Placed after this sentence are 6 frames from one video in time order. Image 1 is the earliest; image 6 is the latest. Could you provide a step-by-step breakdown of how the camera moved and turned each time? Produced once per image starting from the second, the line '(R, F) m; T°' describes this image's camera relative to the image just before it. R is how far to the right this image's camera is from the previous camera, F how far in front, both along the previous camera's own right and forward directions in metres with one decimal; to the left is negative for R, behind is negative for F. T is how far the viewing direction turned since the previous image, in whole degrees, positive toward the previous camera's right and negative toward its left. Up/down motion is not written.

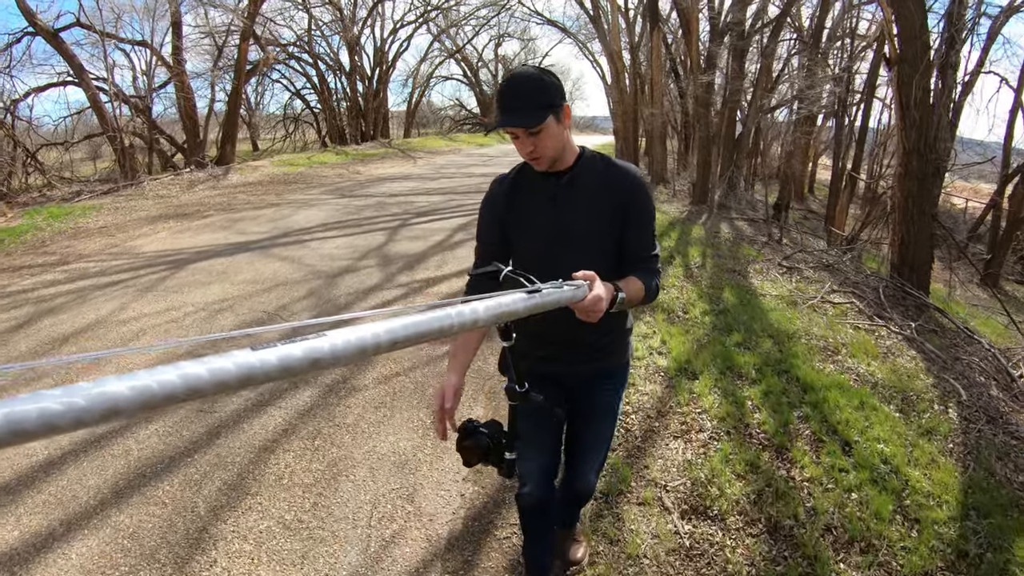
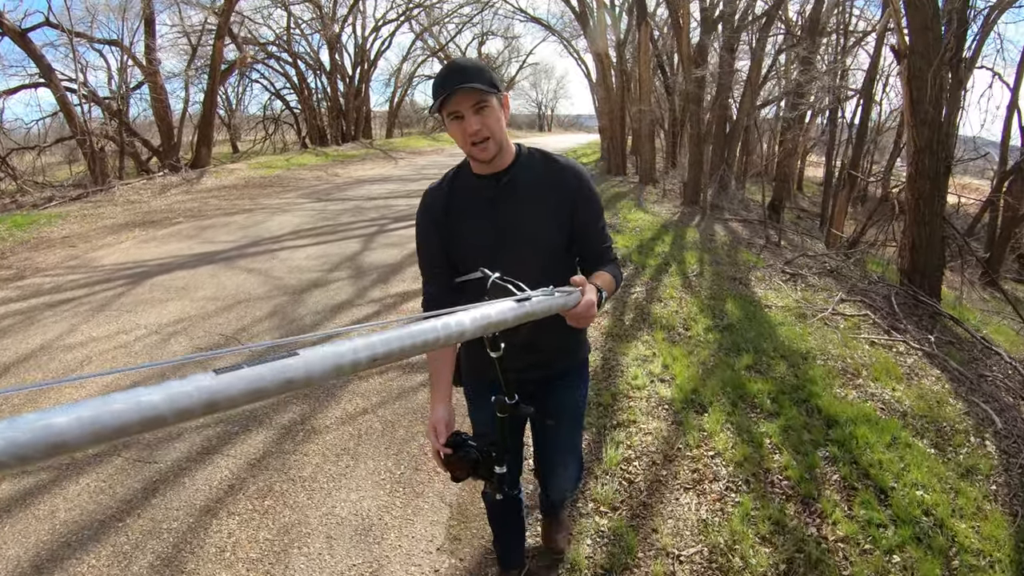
(0.0, +0.6) m; +1°
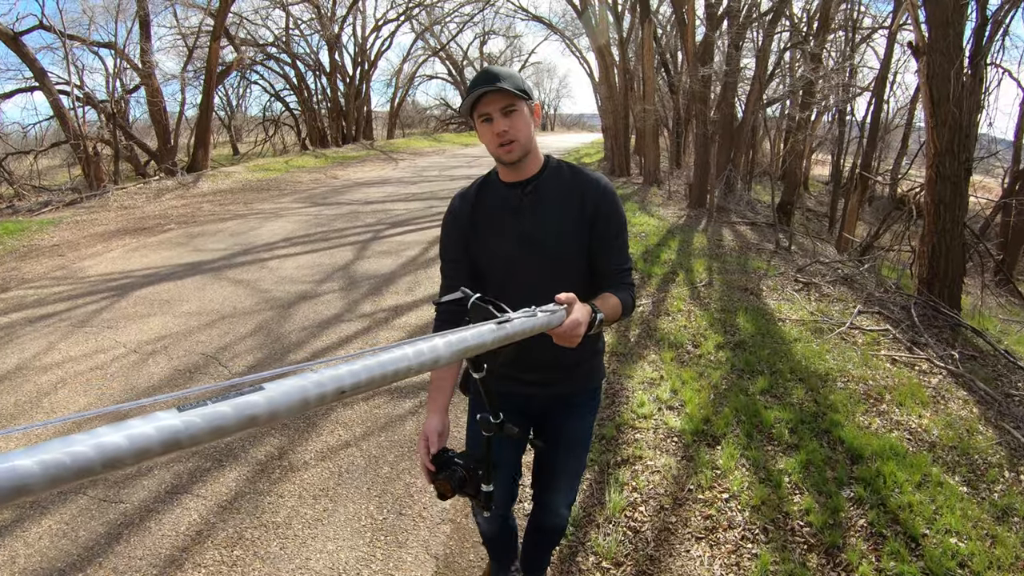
(+0.1, +0.3) m; 0°
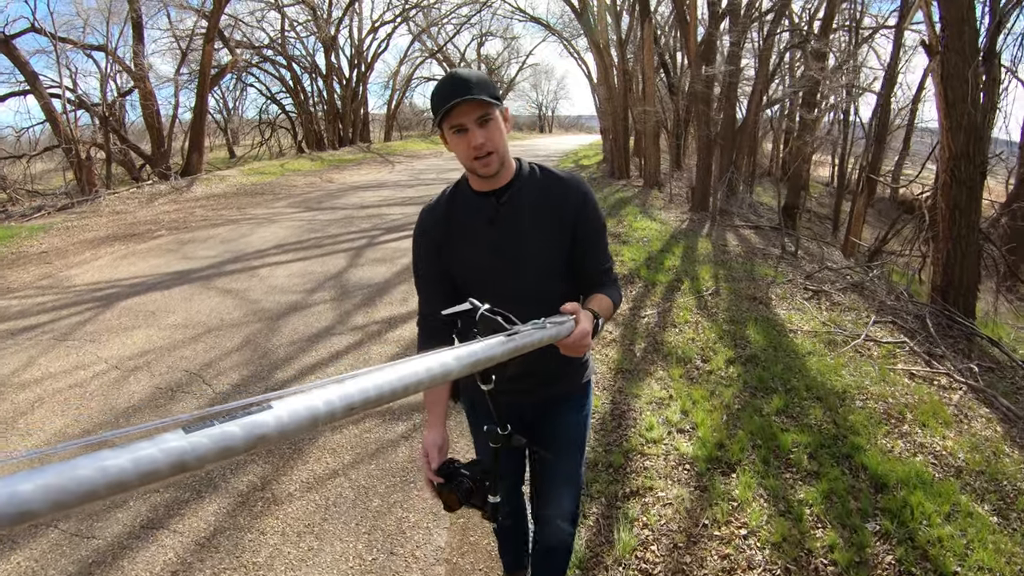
(0.0, +0.3) m; 0°
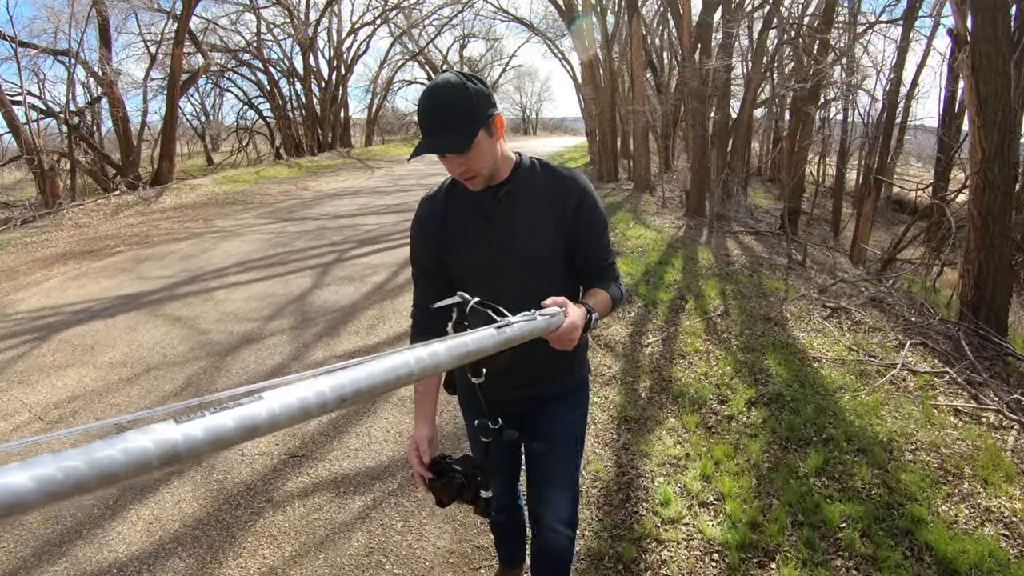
(+0.1, +0.7) m; +1°
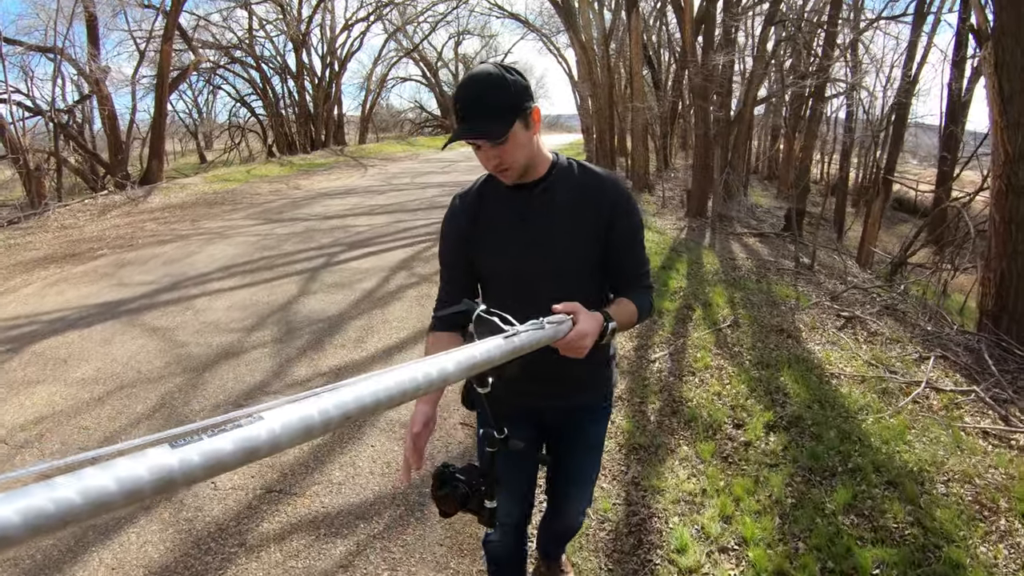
(0.0, +0.3) m; 0°
